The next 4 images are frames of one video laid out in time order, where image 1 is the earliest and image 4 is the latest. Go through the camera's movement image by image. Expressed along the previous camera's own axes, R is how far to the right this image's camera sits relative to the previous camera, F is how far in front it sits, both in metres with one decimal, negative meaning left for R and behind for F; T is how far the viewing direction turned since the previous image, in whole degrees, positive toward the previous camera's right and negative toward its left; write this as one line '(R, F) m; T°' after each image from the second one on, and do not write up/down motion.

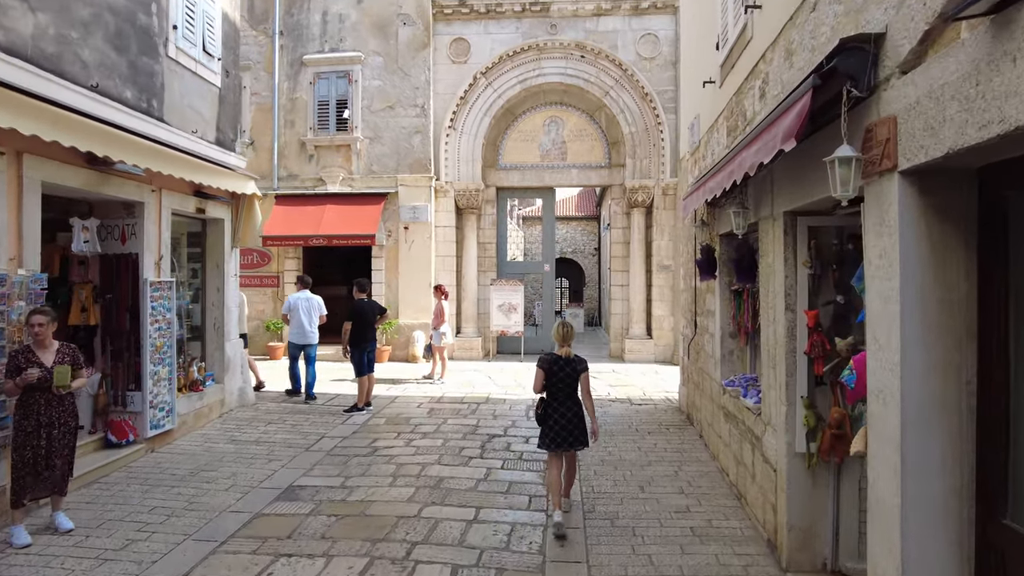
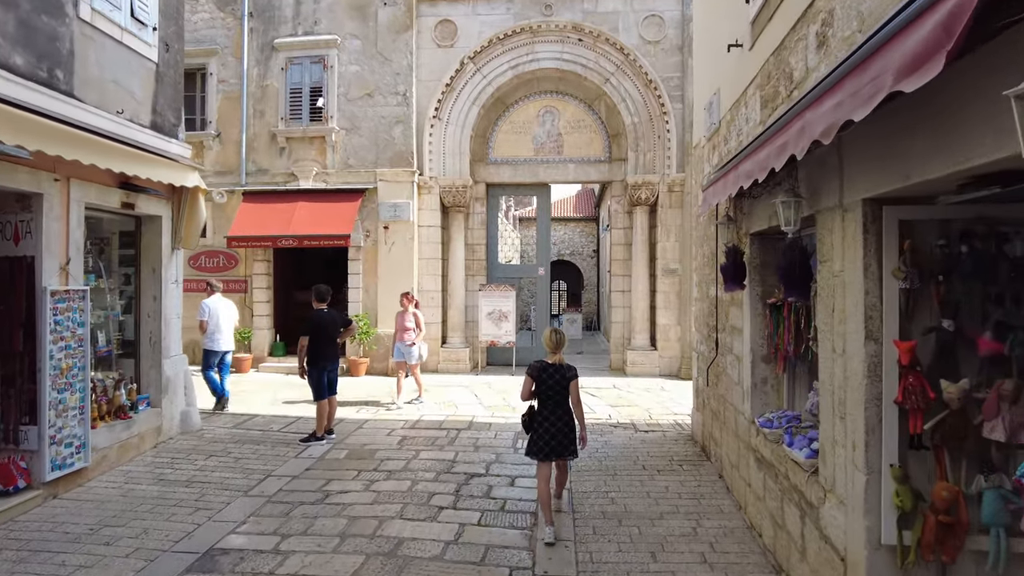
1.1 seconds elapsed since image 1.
(+0.1, +1.0) m; 0°
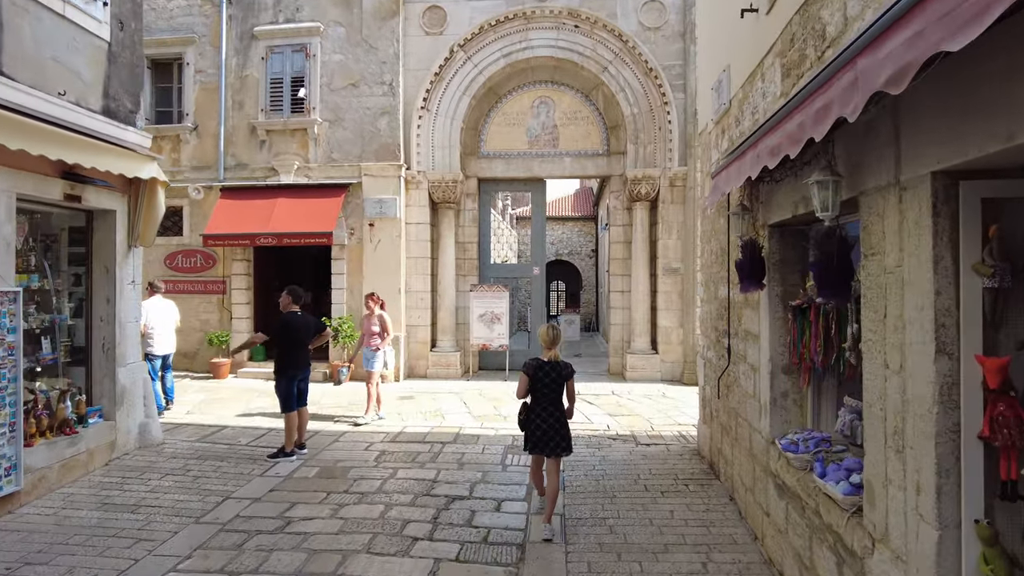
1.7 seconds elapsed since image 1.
(+0.1, +0.6) m; 0°
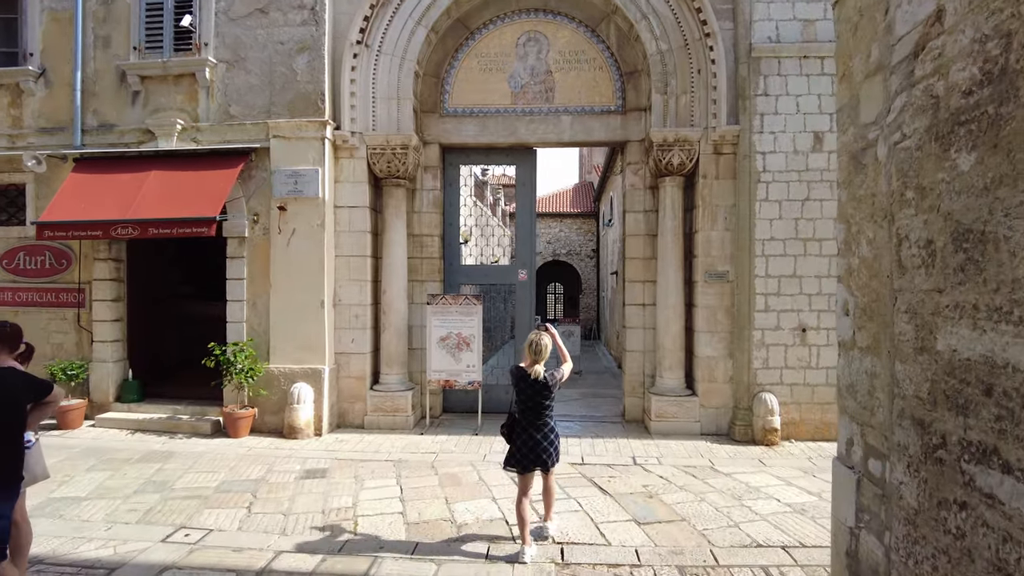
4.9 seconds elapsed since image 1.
(+0.2, +3.0) m; 0°
